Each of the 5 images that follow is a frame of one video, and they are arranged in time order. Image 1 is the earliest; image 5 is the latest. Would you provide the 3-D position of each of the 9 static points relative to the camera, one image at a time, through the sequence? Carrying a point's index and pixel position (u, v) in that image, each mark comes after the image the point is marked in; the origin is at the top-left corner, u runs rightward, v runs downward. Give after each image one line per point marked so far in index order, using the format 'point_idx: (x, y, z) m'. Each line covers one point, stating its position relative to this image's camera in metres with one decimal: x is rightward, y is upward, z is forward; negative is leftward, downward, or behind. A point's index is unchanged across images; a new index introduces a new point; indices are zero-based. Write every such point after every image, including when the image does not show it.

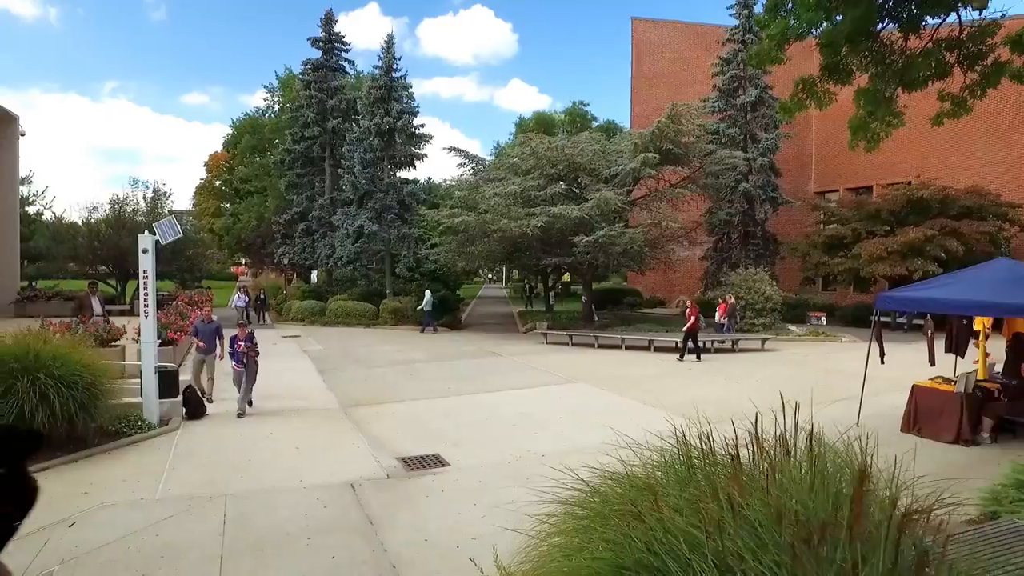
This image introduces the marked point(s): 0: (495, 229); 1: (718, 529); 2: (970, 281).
0: (-0.5, +1.6, +18.3) m
1: (+0.6, -0.7, +2.1) m
2: (+5.1, +0.1, +7.3) m
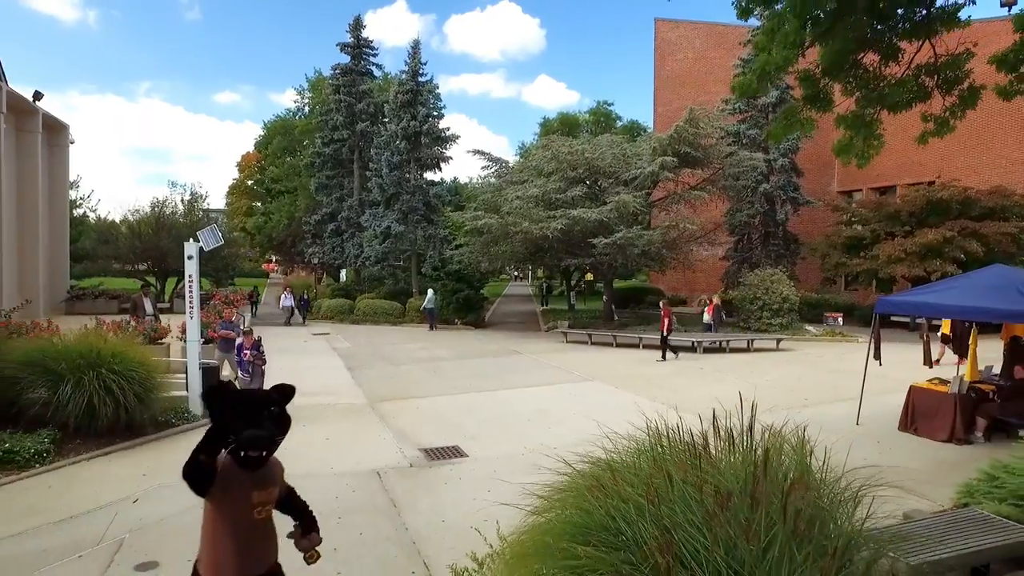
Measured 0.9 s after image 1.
0: (+0.1, +1.6, +18.8) m
1: (+0.5, -0.8, +2.6) m
2: (+5.3, 0.0, +7.7) m
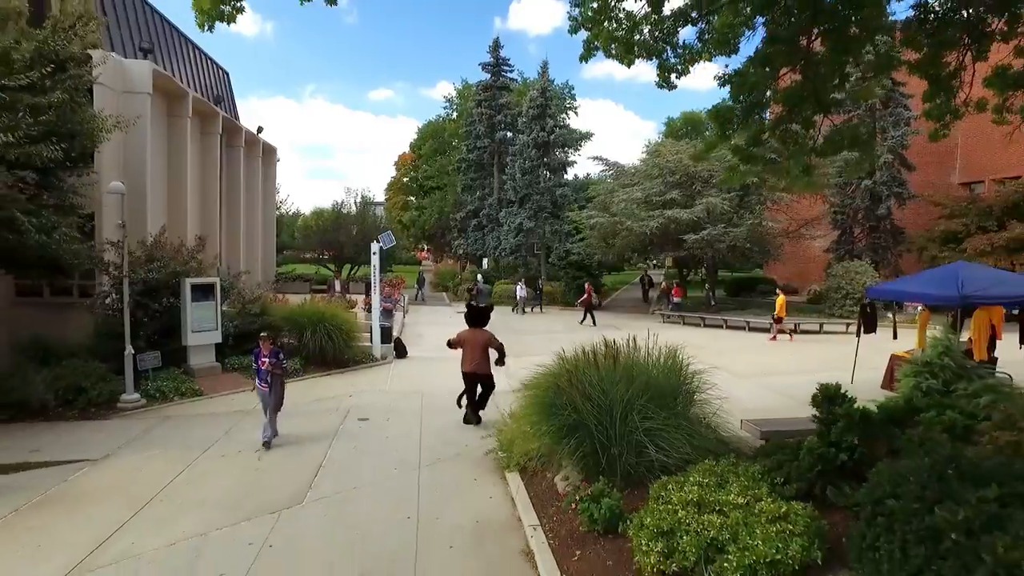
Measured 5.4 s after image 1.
0: (+3.7, +2.0, +22.0) m
1: (+0.6, -0.7, +6.2) m
2: (+6.3, +0.2, +10.1) m
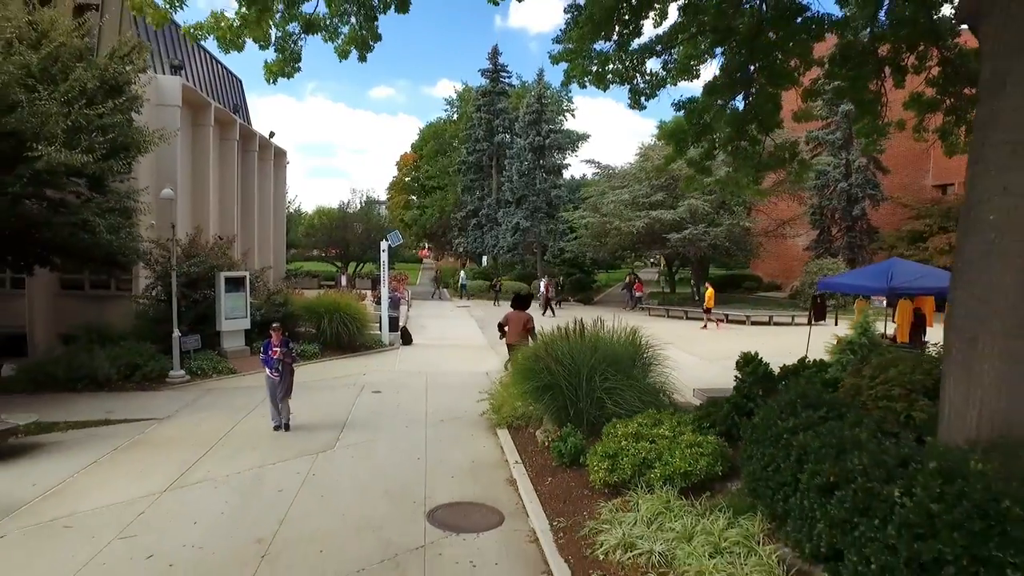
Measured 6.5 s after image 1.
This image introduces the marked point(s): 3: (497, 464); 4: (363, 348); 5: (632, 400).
0: (+3.6, +2.2, +23.6) m
1: (+0.5, -0.6, +7.7) m
2: (+6.2, +0.3, +11.6) m
3: (-0.2, -1.9, +7.1) m
4: (-3.1, -1.3, +13.8) m
5: (+1.3, -1.2, +7.0) m
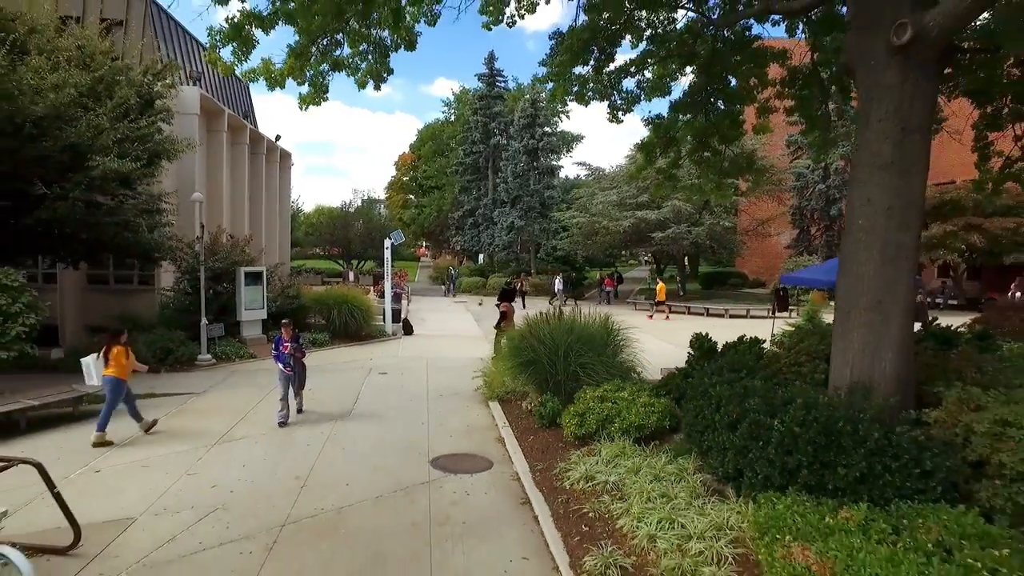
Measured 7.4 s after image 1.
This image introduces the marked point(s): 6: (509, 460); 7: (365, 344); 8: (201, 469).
0: (+3.4, +2.3, +24.9) m
1: (+0.4, -0.5, +9.0) m
2: (+6.0, +0.4, +12.9) m
3: (-0.3, -1.8, +8.4) m
4: (-3.3, -1.1, +15.1) m
5: (+1.1, -1.1, +8.3) m
6: (0.0, -1.9, +7.2) m
7: (-3.3, -1.2, +14.7) m
8: (-3.1, -1.8, +6.5) m
